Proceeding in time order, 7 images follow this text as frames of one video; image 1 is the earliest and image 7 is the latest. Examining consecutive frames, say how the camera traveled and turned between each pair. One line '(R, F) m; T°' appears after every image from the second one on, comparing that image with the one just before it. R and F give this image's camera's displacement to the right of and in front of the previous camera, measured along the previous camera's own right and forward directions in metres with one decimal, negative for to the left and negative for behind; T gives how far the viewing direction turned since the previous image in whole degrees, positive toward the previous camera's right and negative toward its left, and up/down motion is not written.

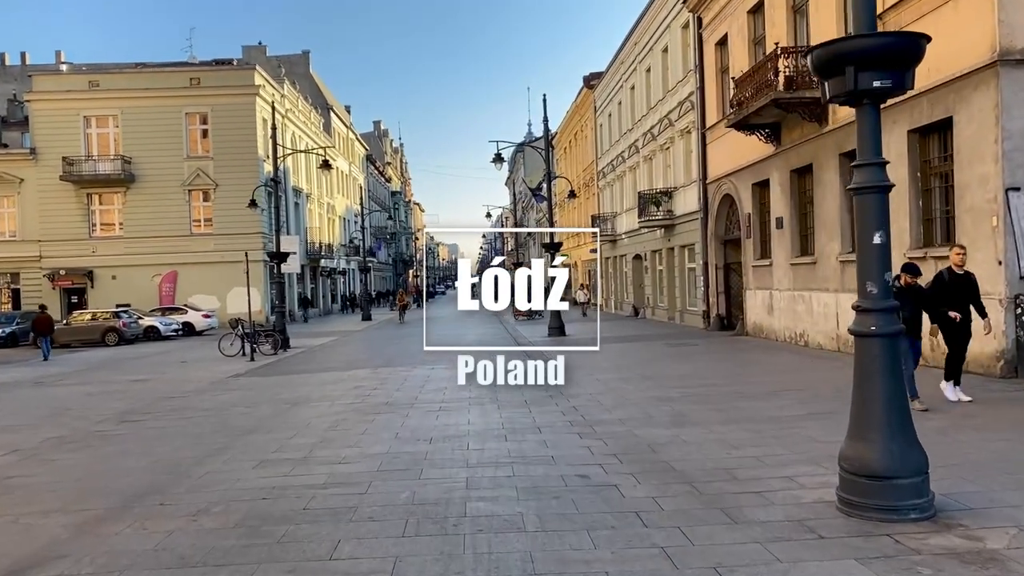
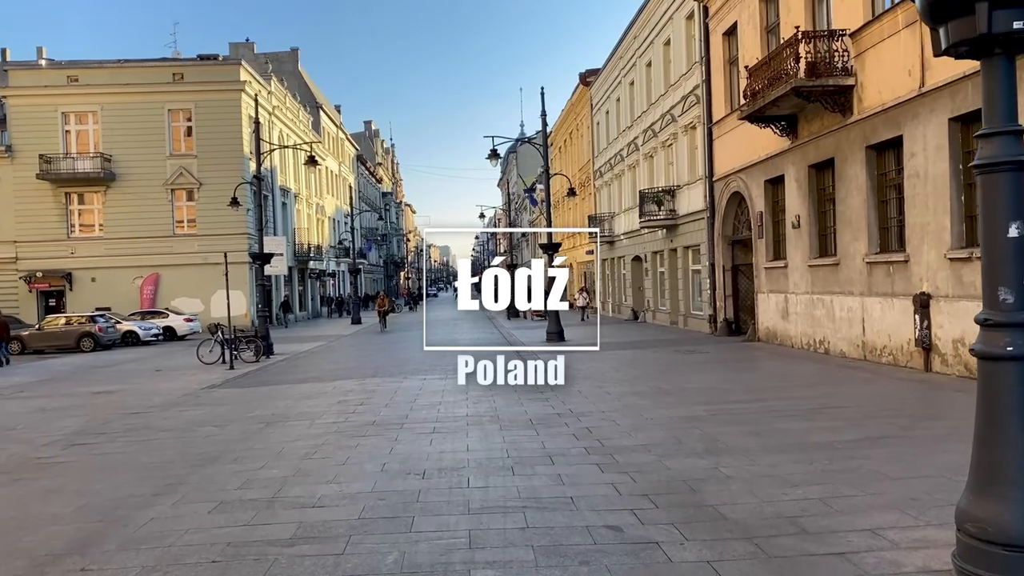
(-0.1, +1.3) m; +1°
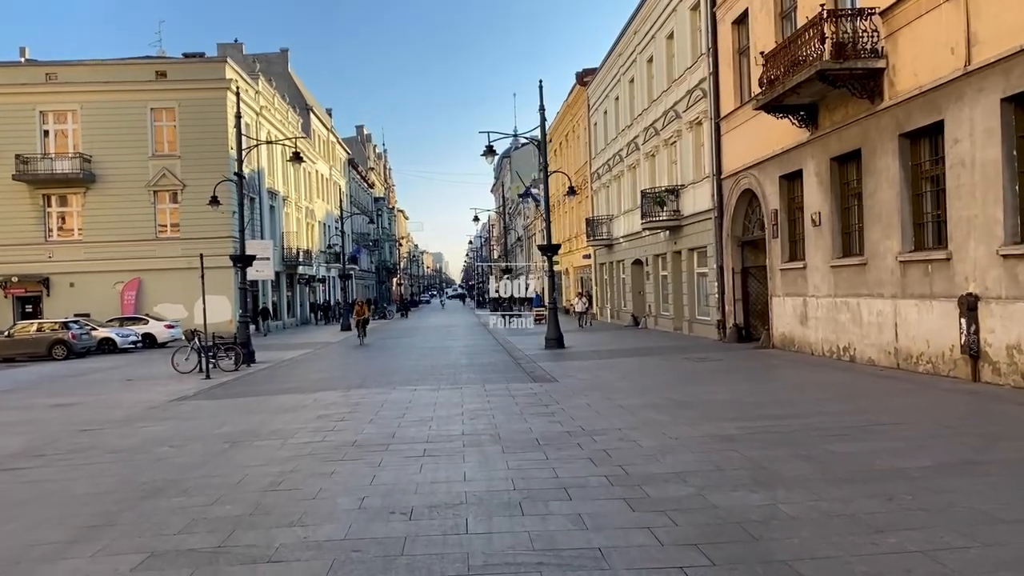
(-0.1, +1.3) m; 0°
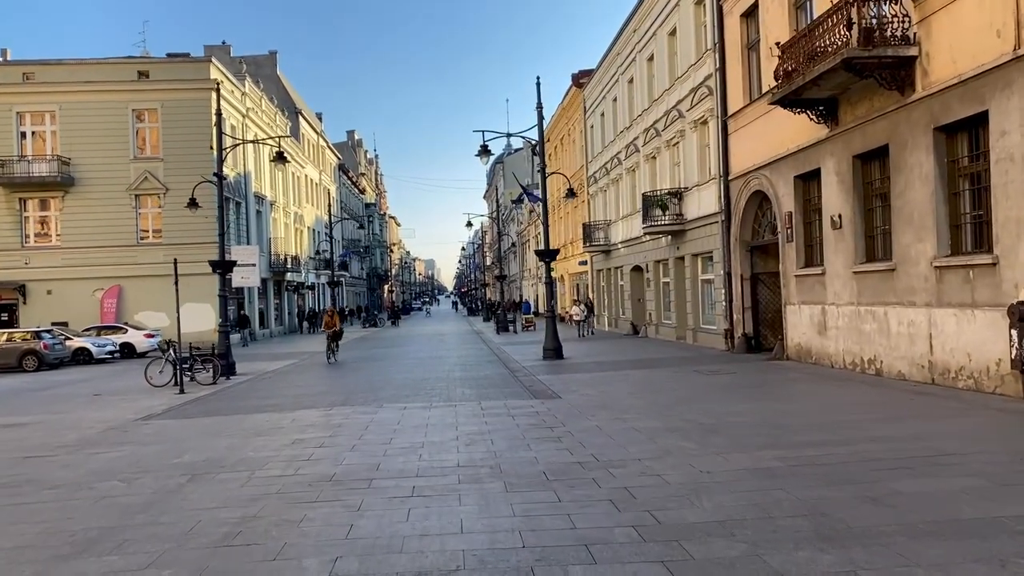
(-0.1, +1.2) m; +1°
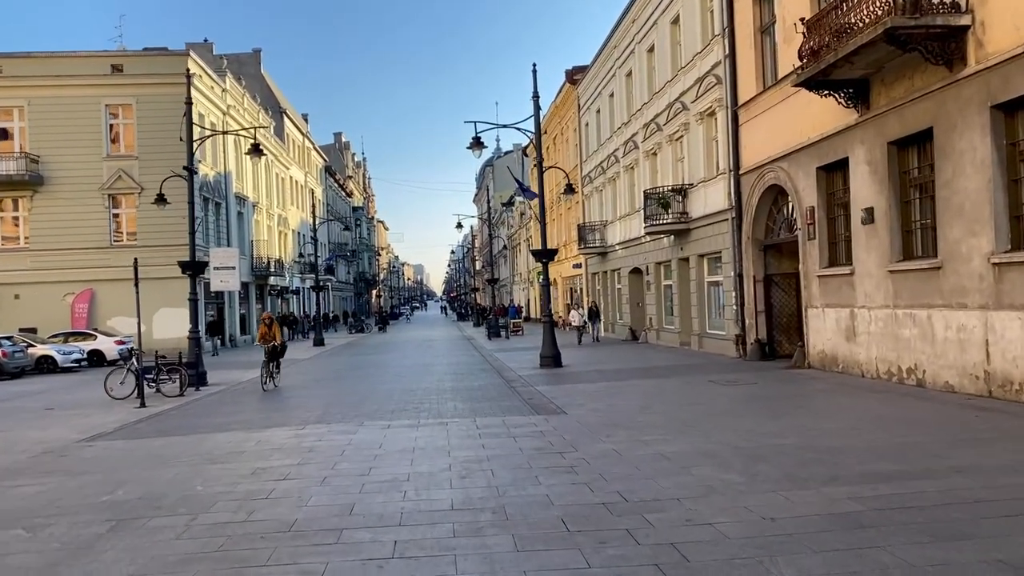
(-0.1, +1.5) m; +1°
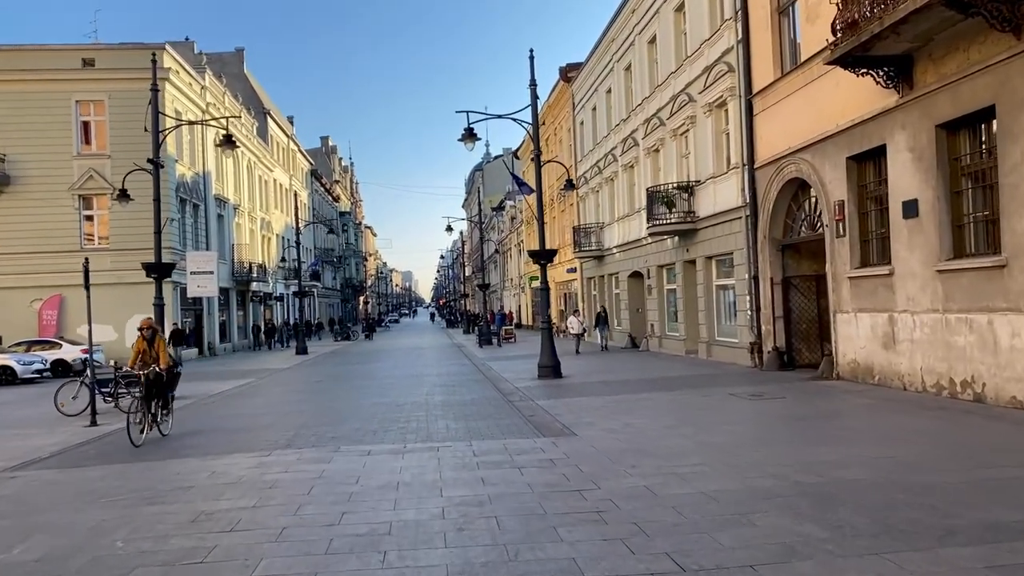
(-0.2, +1.6) m; +1°
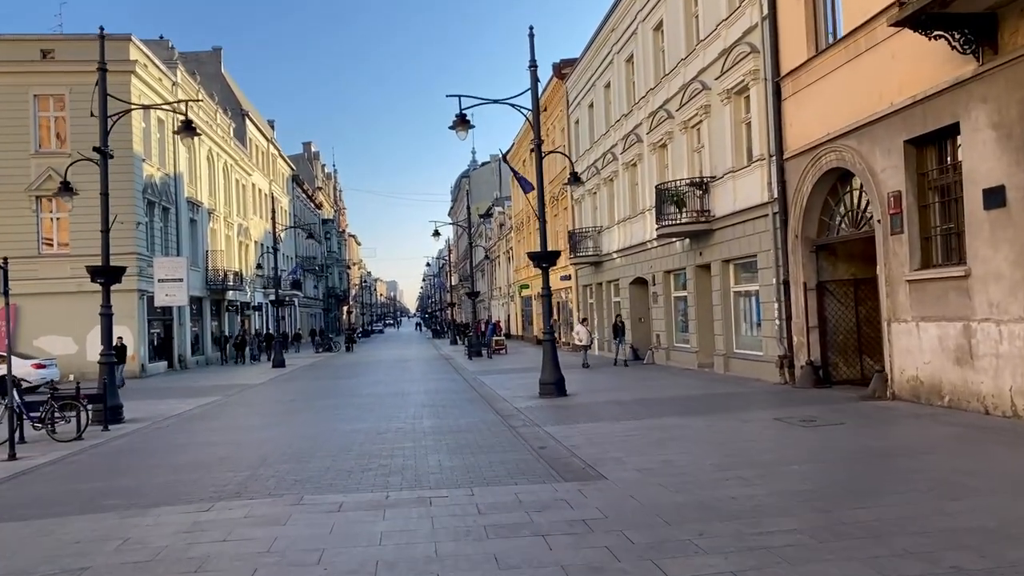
(-0.3, +2.1) m; +1°
